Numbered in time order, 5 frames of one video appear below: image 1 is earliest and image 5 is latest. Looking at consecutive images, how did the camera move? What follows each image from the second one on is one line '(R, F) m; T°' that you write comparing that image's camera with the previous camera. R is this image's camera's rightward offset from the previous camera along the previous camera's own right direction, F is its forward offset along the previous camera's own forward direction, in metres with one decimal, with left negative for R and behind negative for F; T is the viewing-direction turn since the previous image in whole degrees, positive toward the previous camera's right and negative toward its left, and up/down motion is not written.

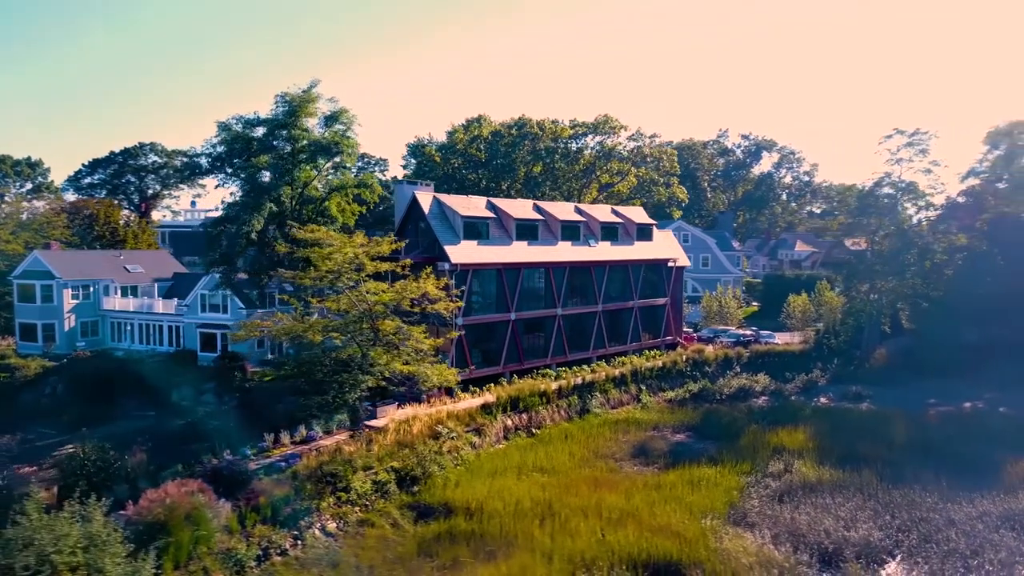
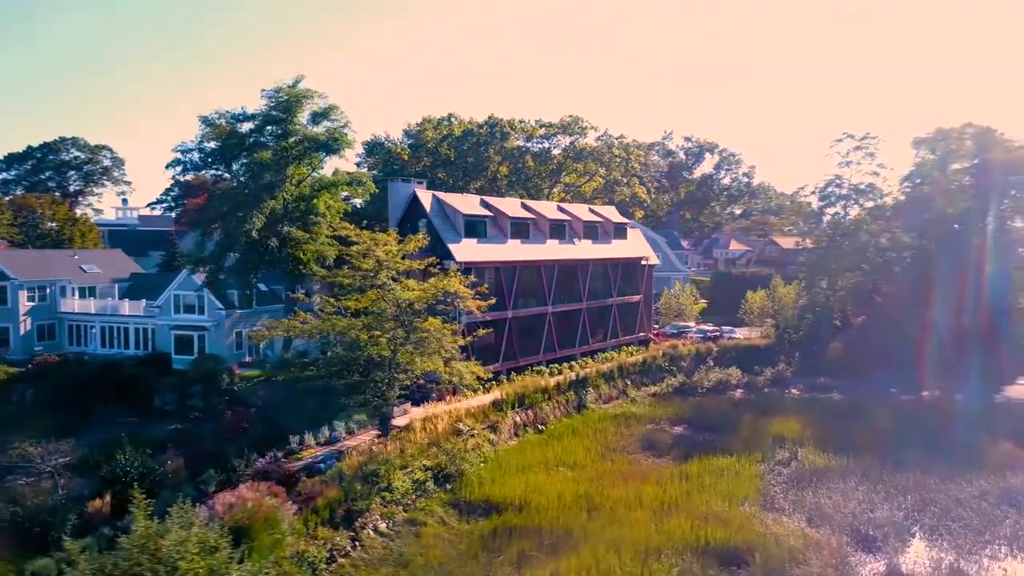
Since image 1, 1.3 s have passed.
(-2.7, 0.0) m; +6°
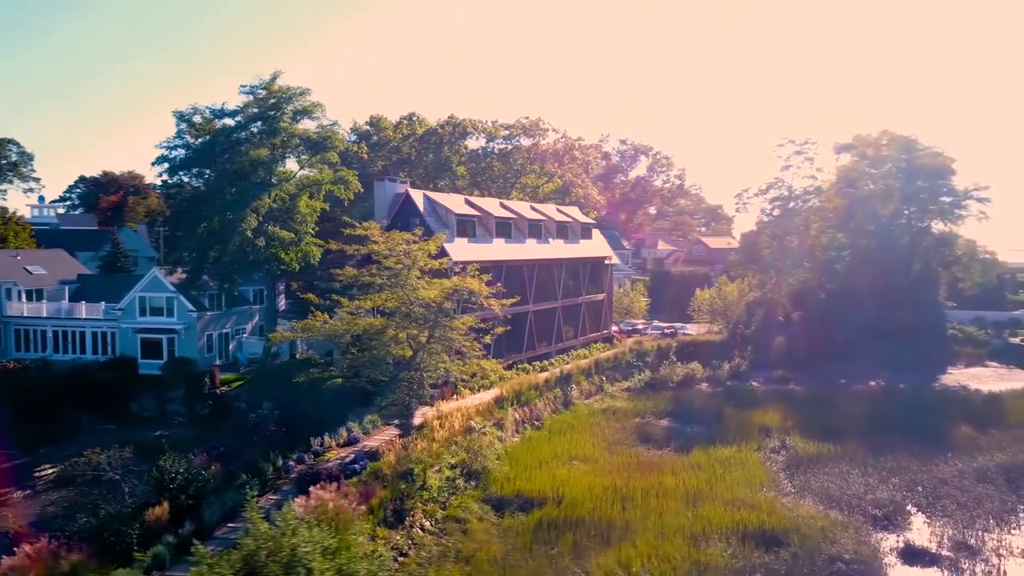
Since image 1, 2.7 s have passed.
(-2.7, -0.2) m; +6°
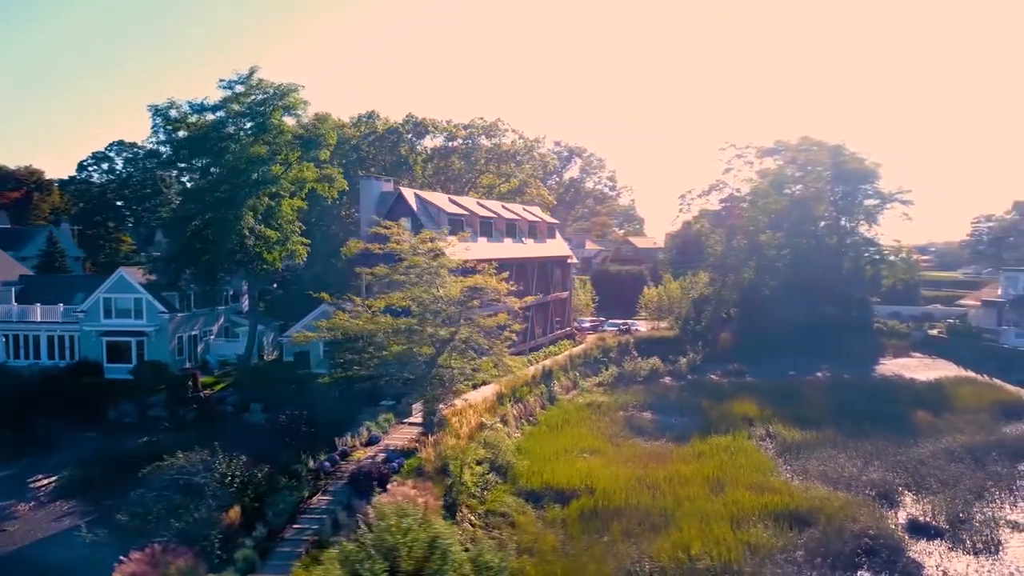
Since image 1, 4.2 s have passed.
(-2.9, -0.2) m; +7°
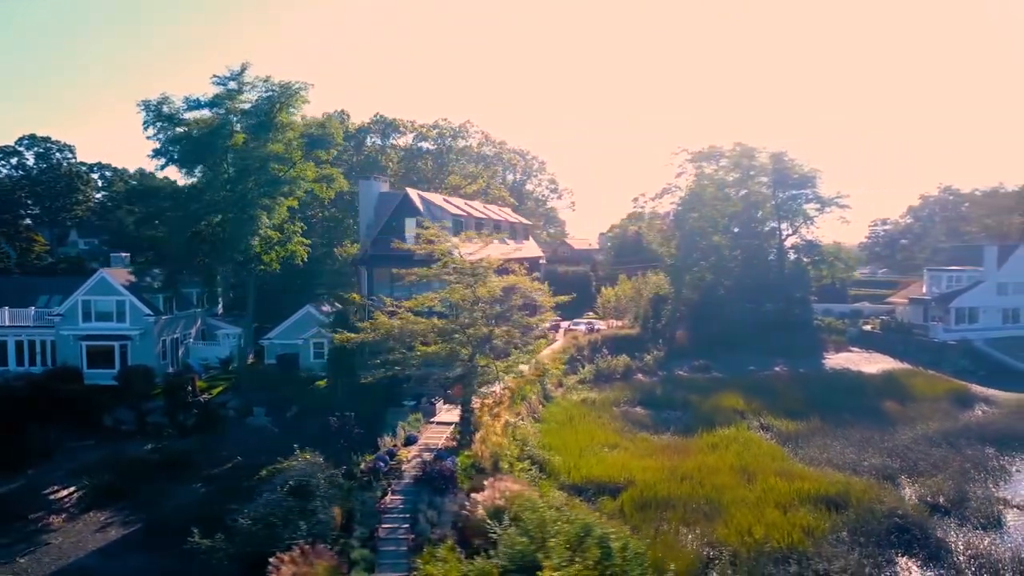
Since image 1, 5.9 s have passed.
(-3.2, -0.3) m; +6°
